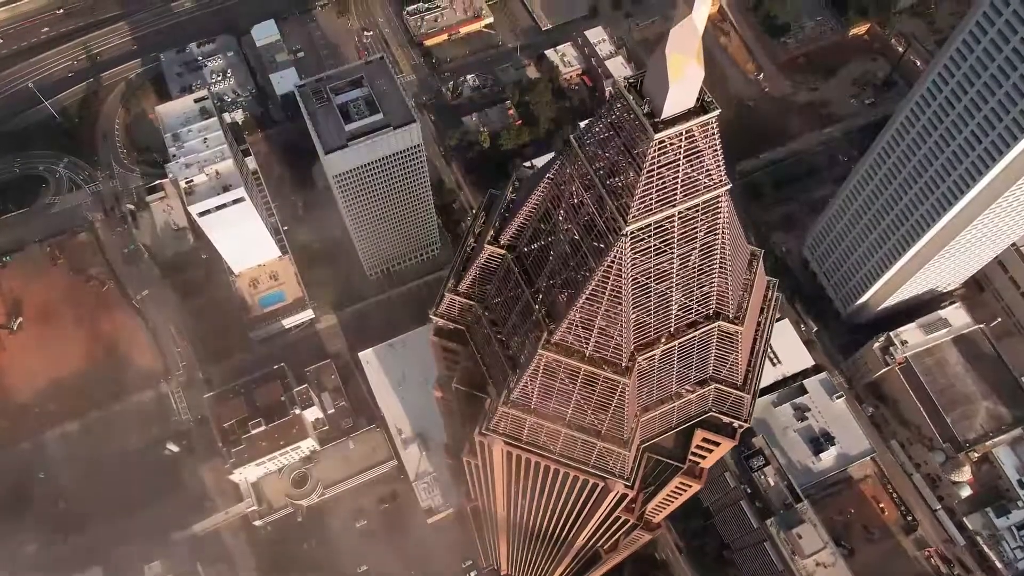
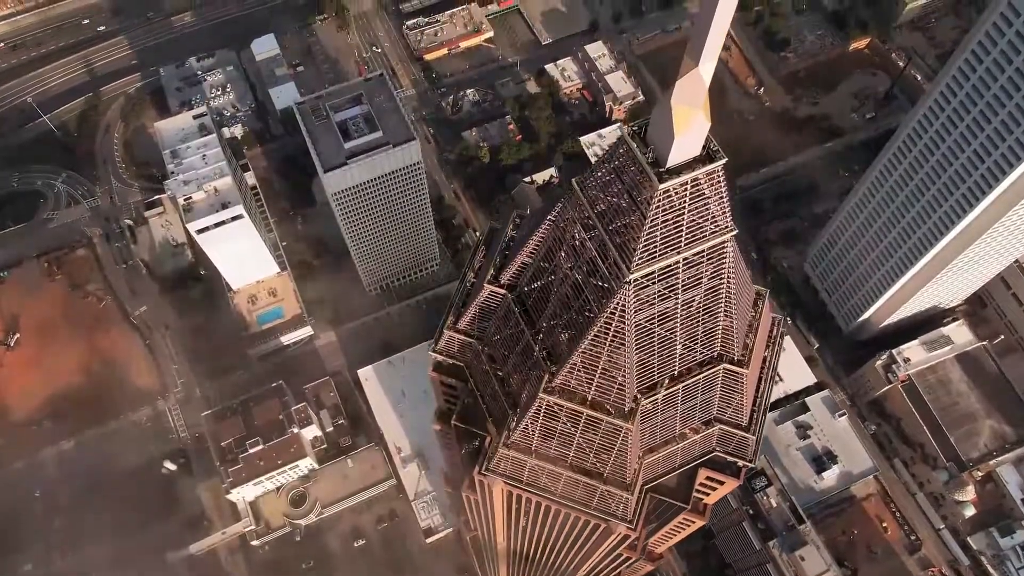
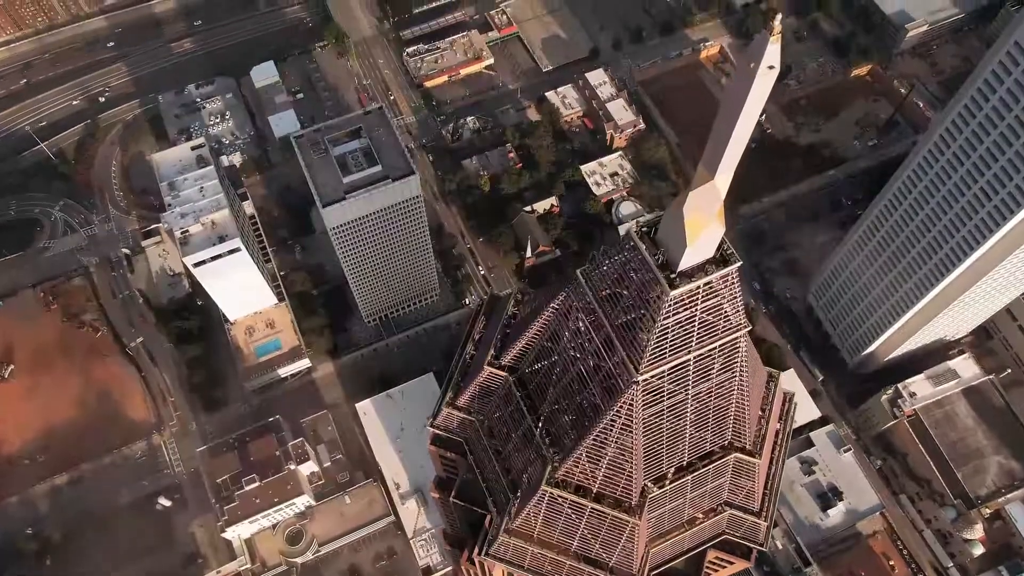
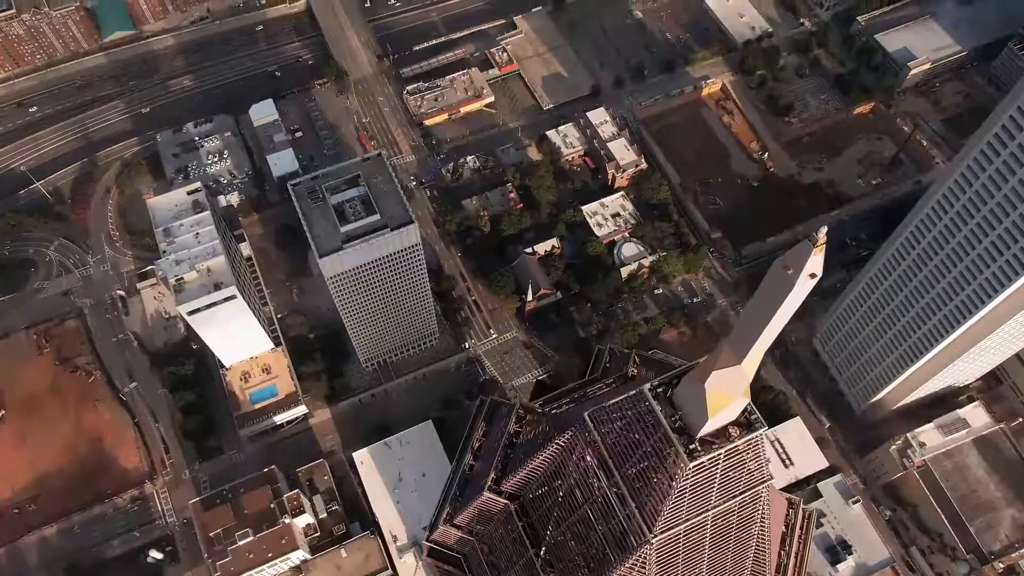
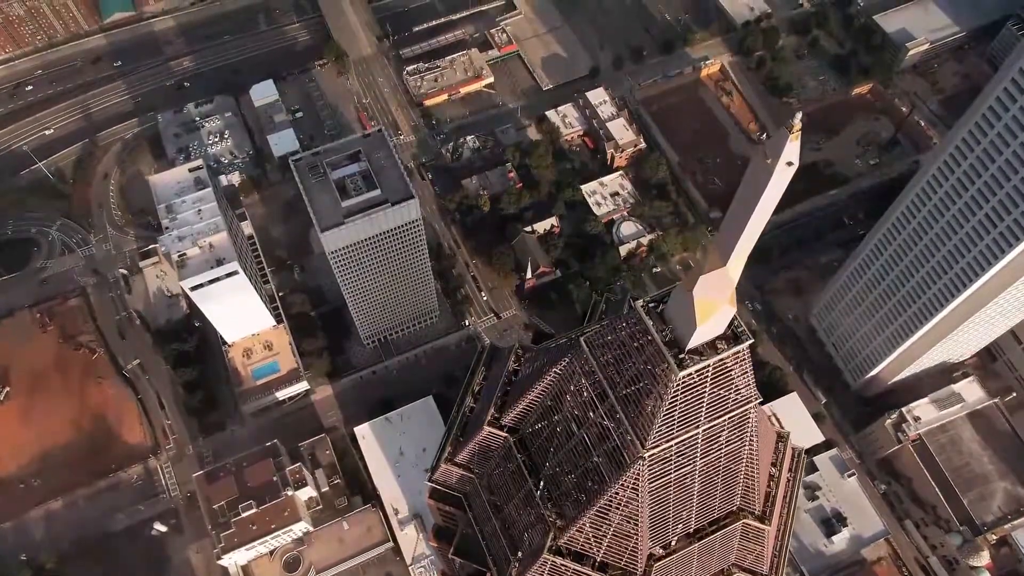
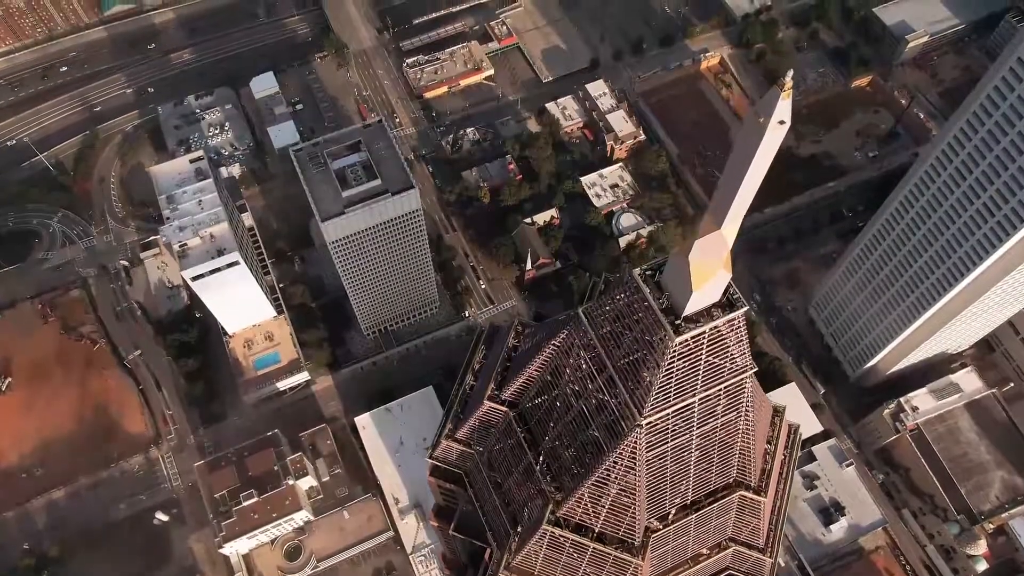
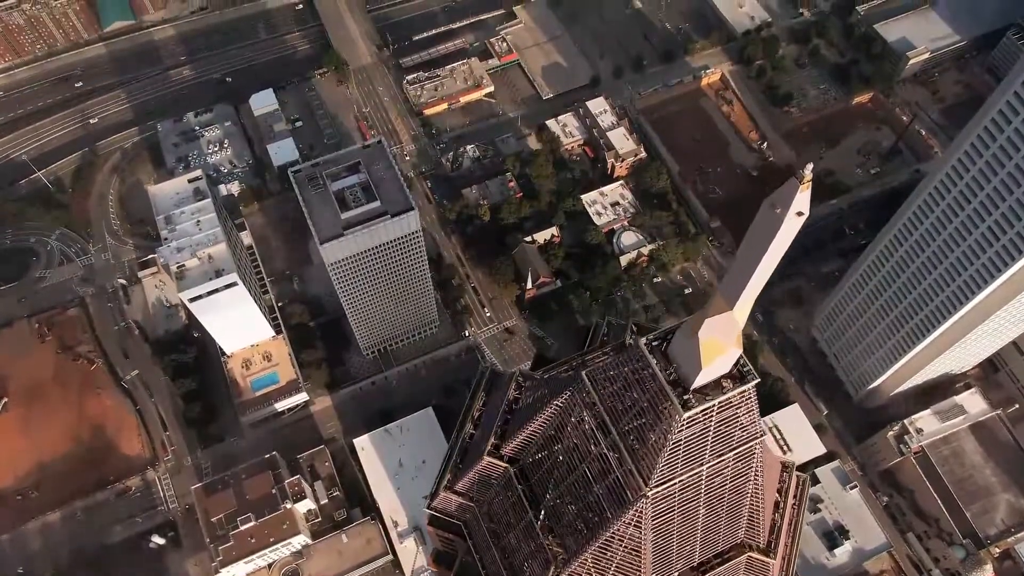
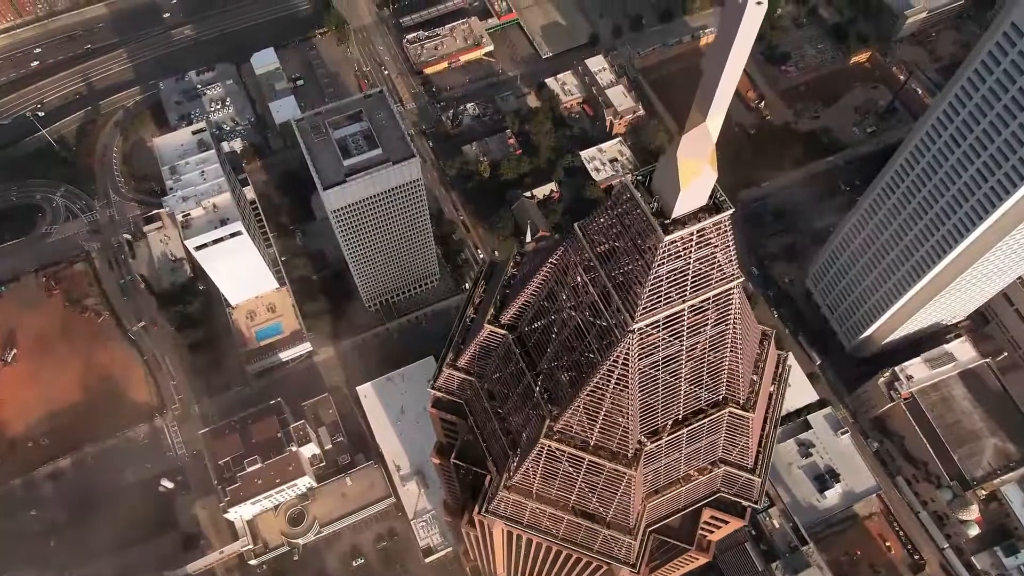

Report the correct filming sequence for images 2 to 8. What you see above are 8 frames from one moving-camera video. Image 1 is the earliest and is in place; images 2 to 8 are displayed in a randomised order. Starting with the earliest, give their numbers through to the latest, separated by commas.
2, 8, 3, 6, 5, 7, 4
